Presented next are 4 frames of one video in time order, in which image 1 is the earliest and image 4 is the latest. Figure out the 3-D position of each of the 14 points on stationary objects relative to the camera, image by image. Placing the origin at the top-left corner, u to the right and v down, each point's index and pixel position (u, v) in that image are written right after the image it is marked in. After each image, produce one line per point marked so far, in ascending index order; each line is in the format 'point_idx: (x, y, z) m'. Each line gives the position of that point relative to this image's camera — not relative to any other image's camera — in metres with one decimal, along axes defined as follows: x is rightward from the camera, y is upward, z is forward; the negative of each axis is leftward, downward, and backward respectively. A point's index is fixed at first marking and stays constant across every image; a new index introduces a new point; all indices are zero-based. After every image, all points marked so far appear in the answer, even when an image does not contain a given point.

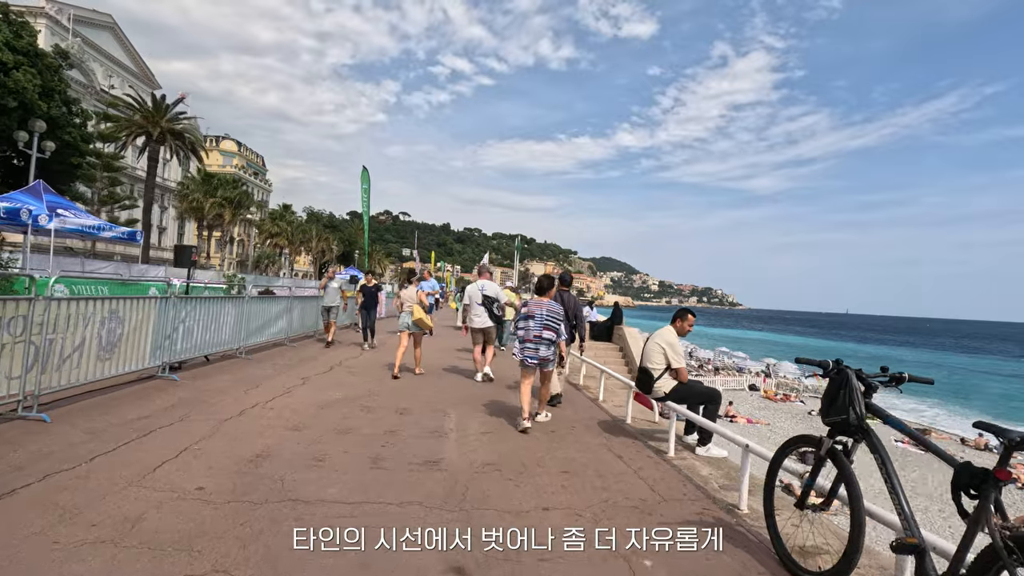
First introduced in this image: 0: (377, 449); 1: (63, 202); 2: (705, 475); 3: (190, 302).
0: (-1.2, -1.5, +4.8) m
1: (-10.7, +2.0, +12.7) m
2: (+1.6, -1.6, +4.5) m
3: (-4.6, -0.2, +7.7) m
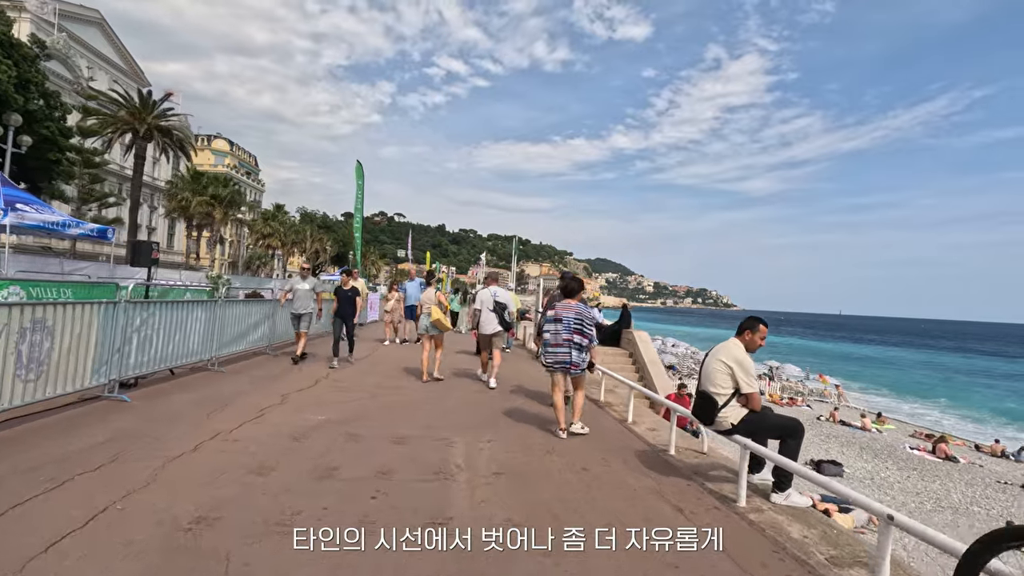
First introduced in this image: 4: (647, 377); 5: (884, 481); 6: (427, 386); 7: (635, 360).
0: (-1.0, -1.5, +3.7) m
1: (-10.6, +2.0, +11.6) m
2: (+1.8, -1.6, +3.4) m
3: (-4.4, -0.2, +6.5) m
4: (+3.7, -2.5, +14.9) m
5: (+13.6, -7.2, +19.9) m
6: (-1.5, -1.6, +9.2) m
7: (+3.6, -2.1, +15.9) m
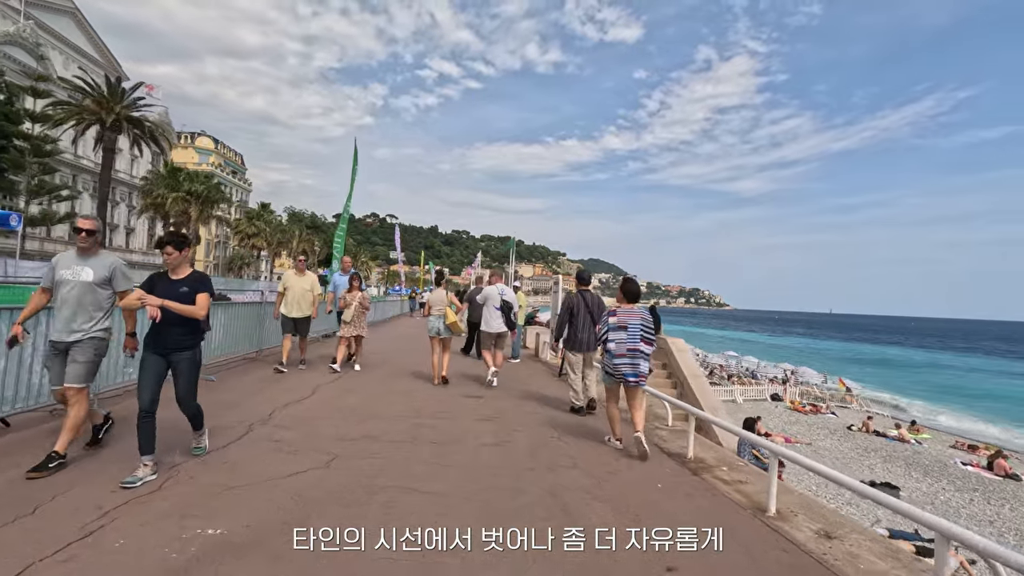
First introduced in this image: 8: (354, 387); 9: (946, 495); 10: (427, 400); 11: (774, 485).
0: (-0.6, -1.4, +0.9) m
1: (-10.3, +2.0, +8.7) m
2: (+2.2, -1.5, +0.7) m
3: (-4.1, -0.2, +3.7) m
4: (+4.0, -2.4, +12.2) m
5: (+13.9, -7.0, +17.3) m
6: (-1.1, -1.5, +6.5) m
7: (+3.9, -2.1, +13.2) m
8: (-2.4, -1.5, +8.1) m
9: (+15.0, -7.1, +18.5) m
10: (-1.2, -1.6, +7.9) m
11: (+1.9, -1.4, +3.9) m
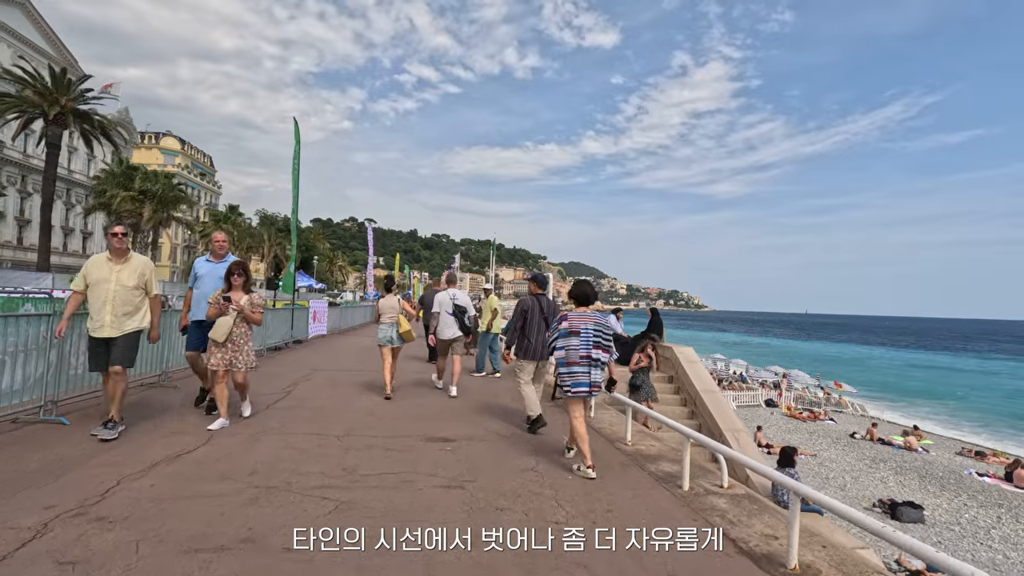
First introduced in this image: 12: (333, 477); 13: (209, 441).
0: (-0.6, -1.4, -1.2) m
1: (-10.6, +1.8, +6.2) m
2: (+2.3, -1.5, -1.3) m
3: (-4.1, -0.2, +1.5) m
4: (+3.7, -2.4, +10.2) m
5: (+13.4, -7.0, +15.7) m
6: (-1.3, -1.6, +4.3) m
7: (+3.5, -2.1, +11.2) m
8: (-2.6, -1.5, +5.9) m
9: (+14.5, -7.1, +16.9) m
10: (-1.5, -1.6, +5.7) m
11: (+1.8, -1.4, +1.8) m
12: (-1.4, -1.5, +4.3) m
13: (-2.9, -1.4, +5.0) m
